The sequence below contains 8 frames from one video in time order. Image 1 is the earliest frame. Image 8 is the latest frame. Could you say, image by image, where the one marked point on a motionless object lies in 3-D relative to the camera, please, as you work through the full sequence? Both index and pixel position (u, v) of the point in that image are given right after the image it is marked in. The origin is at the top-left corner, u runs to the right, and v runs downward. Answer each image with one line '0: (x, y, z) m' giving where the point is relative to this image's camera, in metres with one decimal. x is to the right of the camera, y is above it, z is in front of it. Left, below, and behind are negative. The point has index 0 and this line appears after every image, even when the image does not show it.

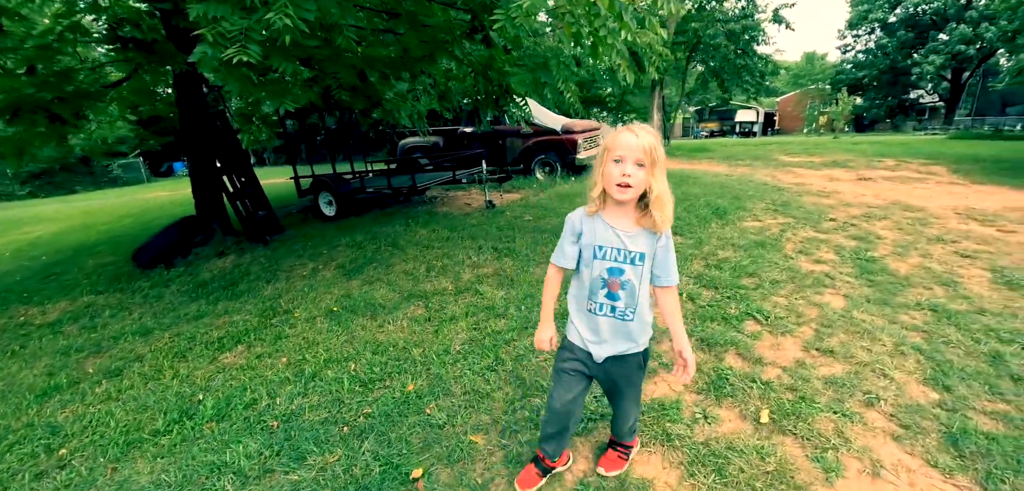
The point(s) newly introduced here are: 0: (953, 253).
0: (+4.2, -0.1, +4.0) m
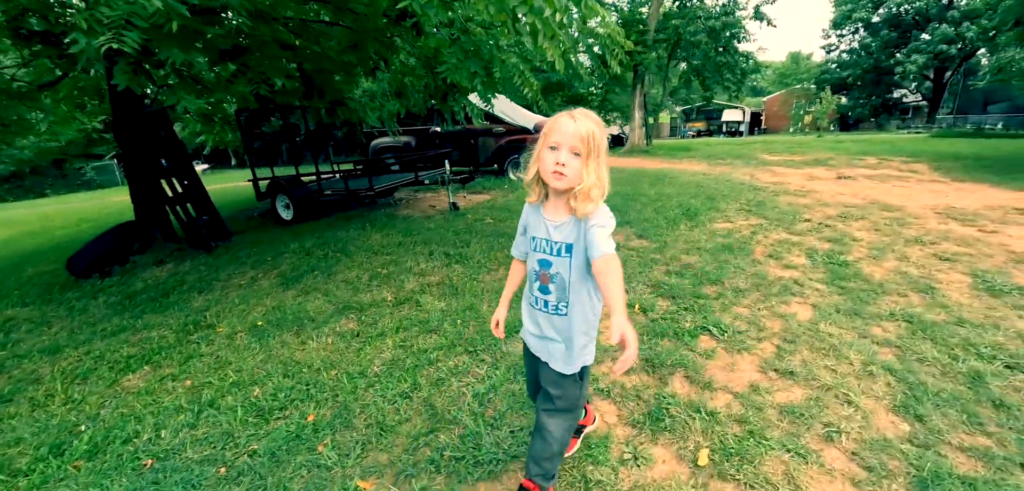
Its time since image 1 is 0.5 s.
0: (+3.7, -0.1, +3.8) m
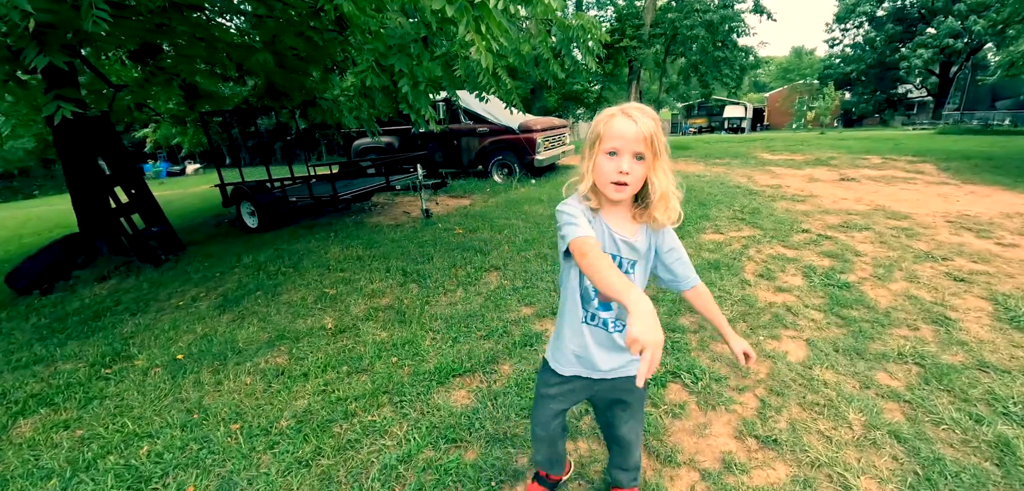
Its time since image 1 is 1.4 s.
0: (+3.4, -0.2, +3.3) m
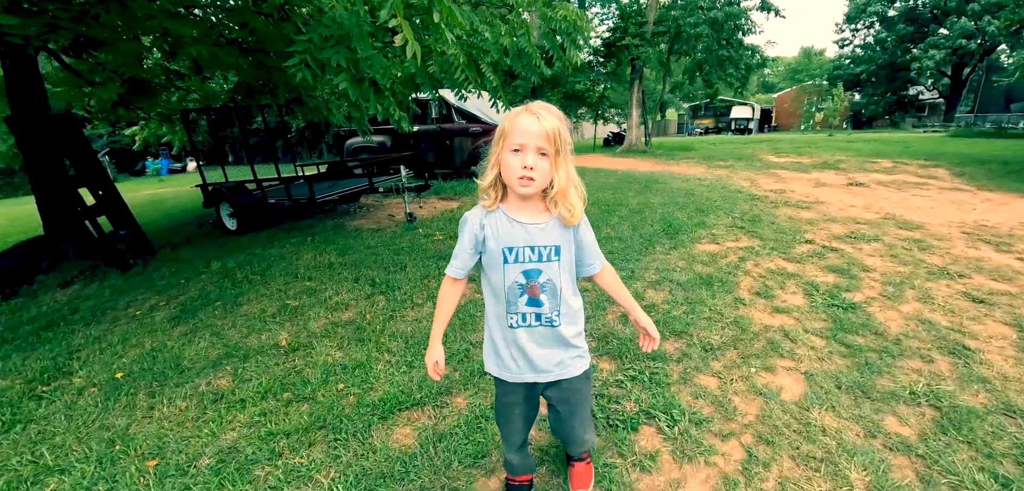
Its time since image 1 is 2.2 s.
0: (+3.2, -0.3, +3.0) m
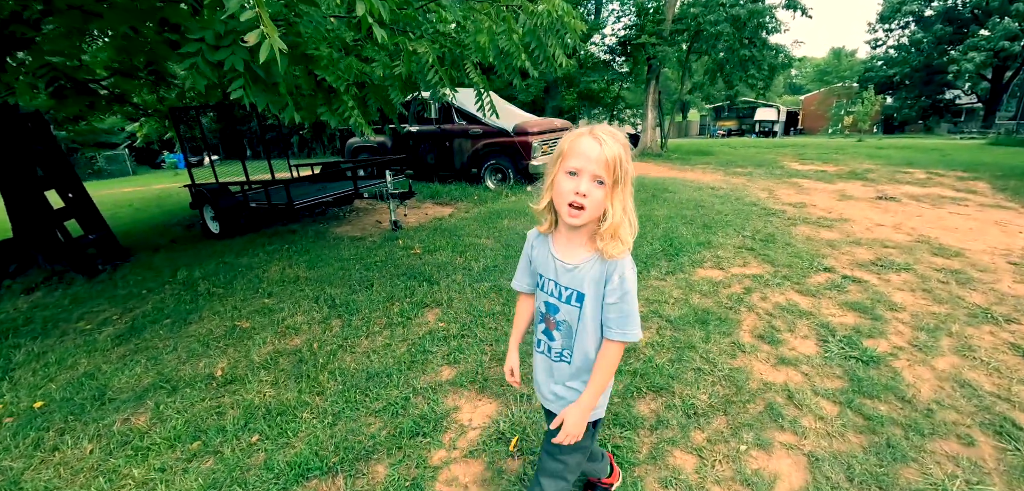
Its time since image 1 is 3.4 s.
0: (+2.9, -0.6, +2.5) m
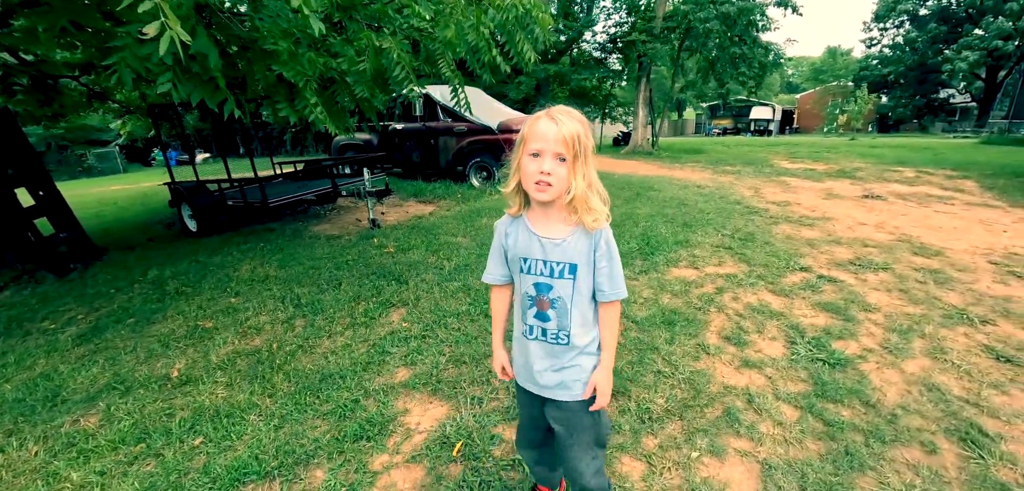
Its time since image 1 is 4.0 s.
0: (+2.7, -0.6, +2.4) m
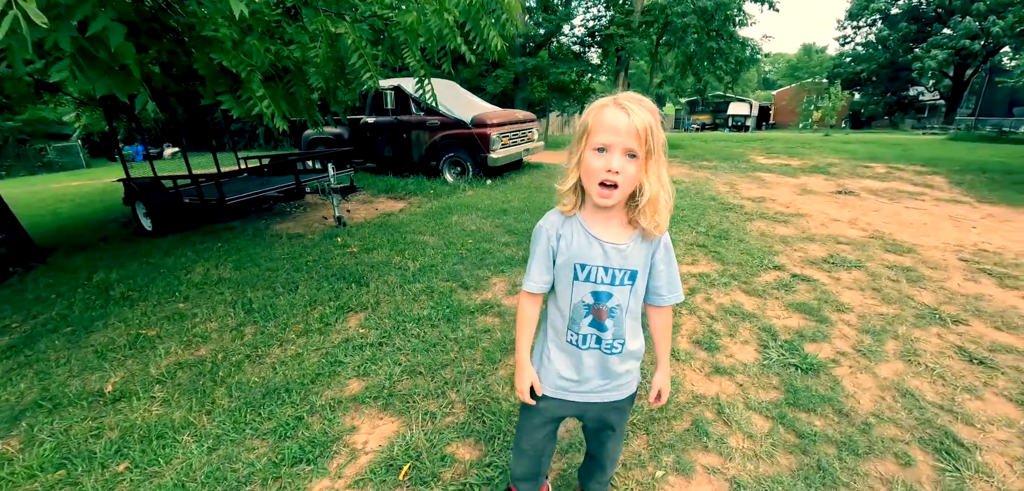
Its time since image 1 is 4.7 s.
0: (+2.5, -0.6, +2.4) m
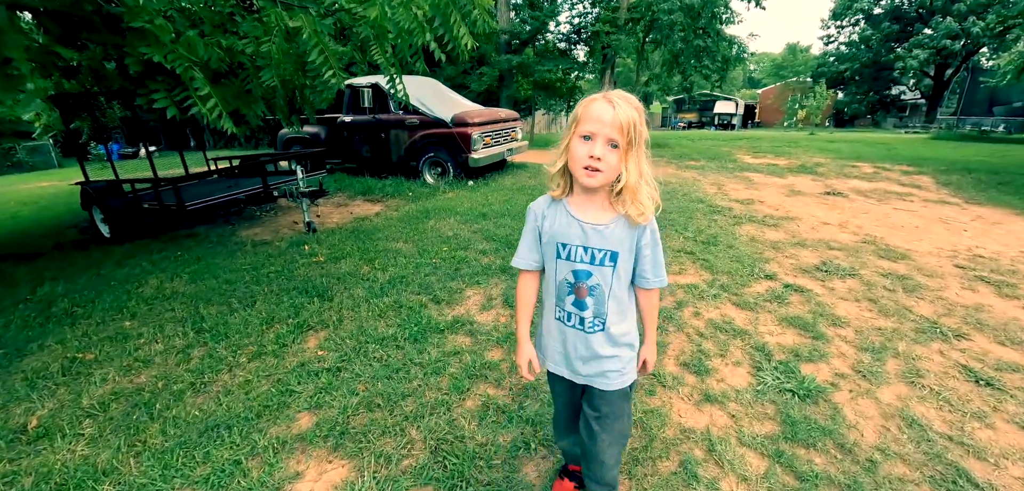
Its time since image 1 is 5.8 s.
0: (+2.3, -0.6, +2.2) m
